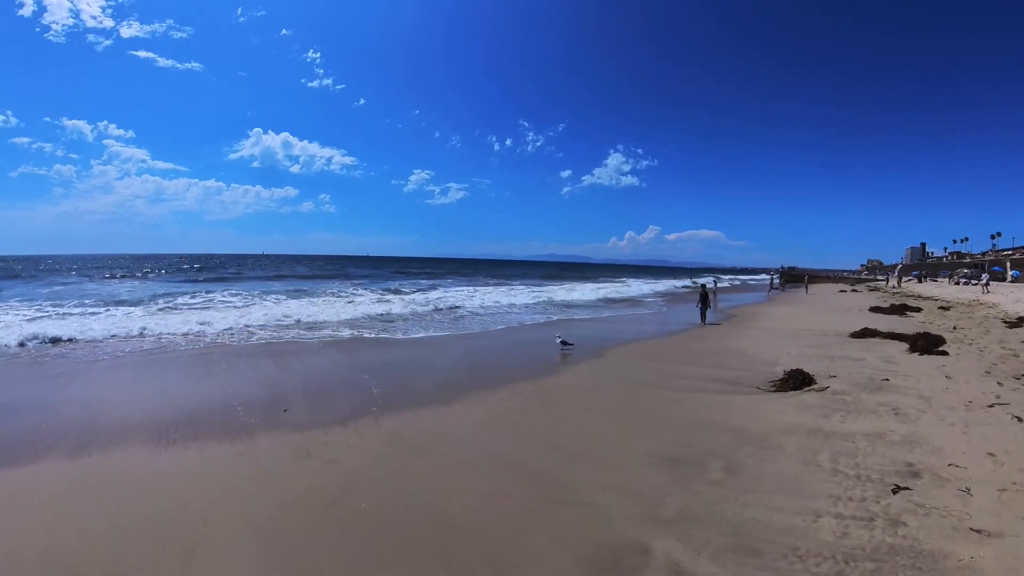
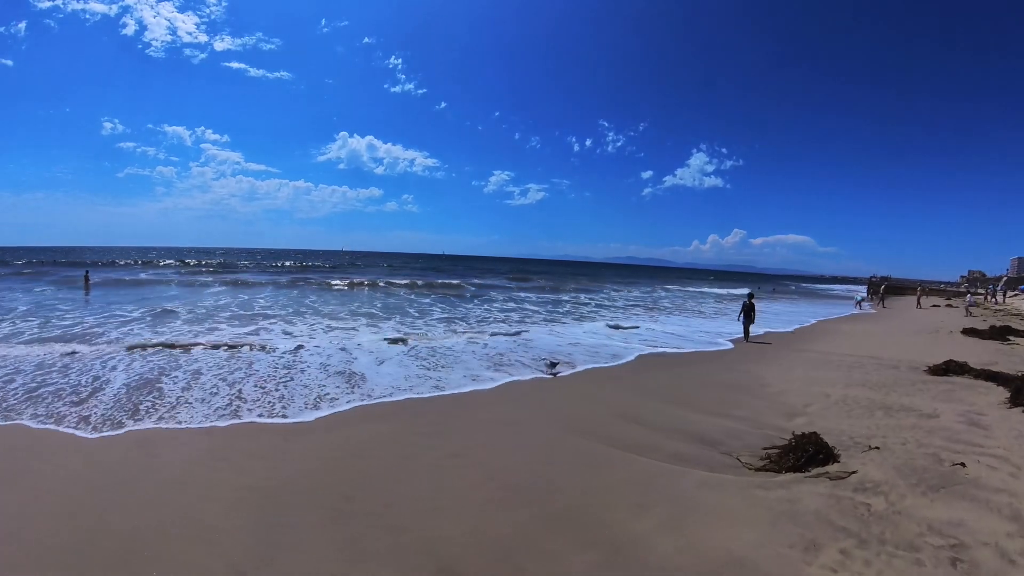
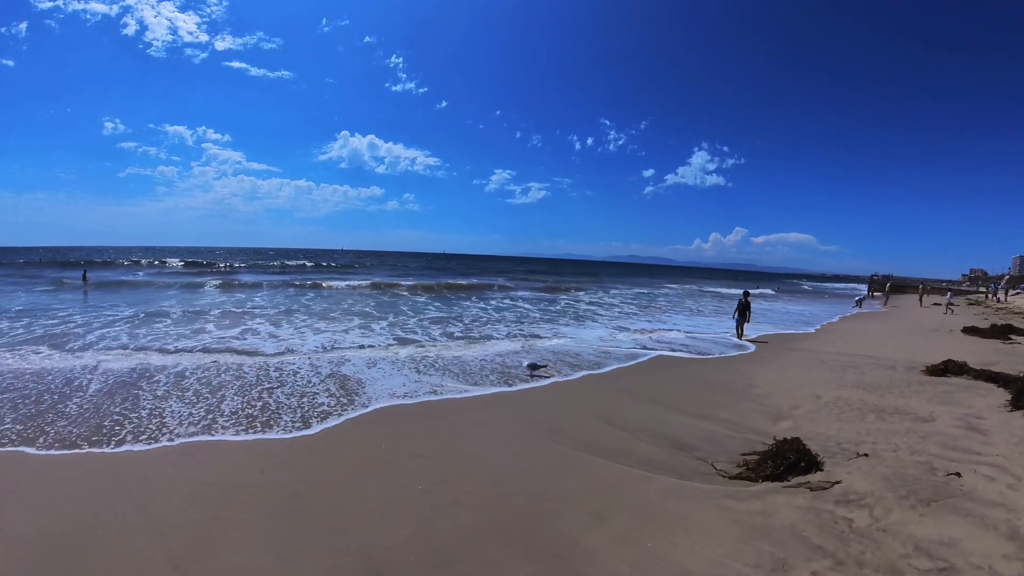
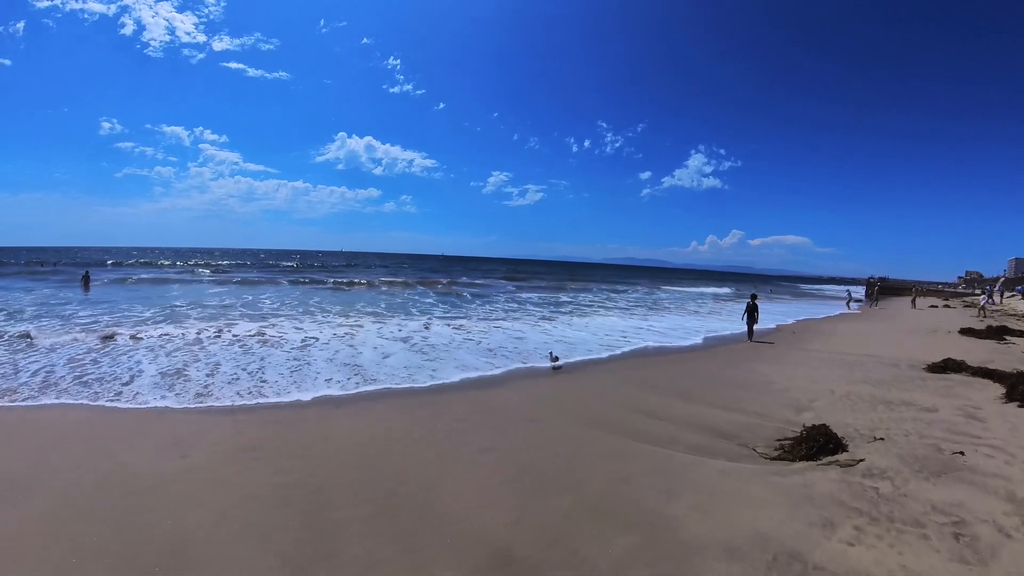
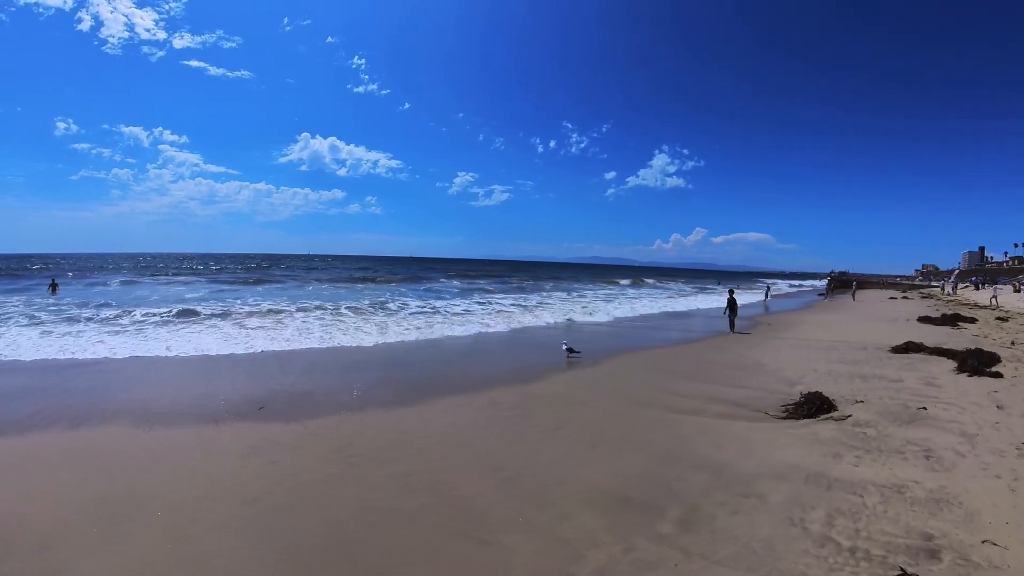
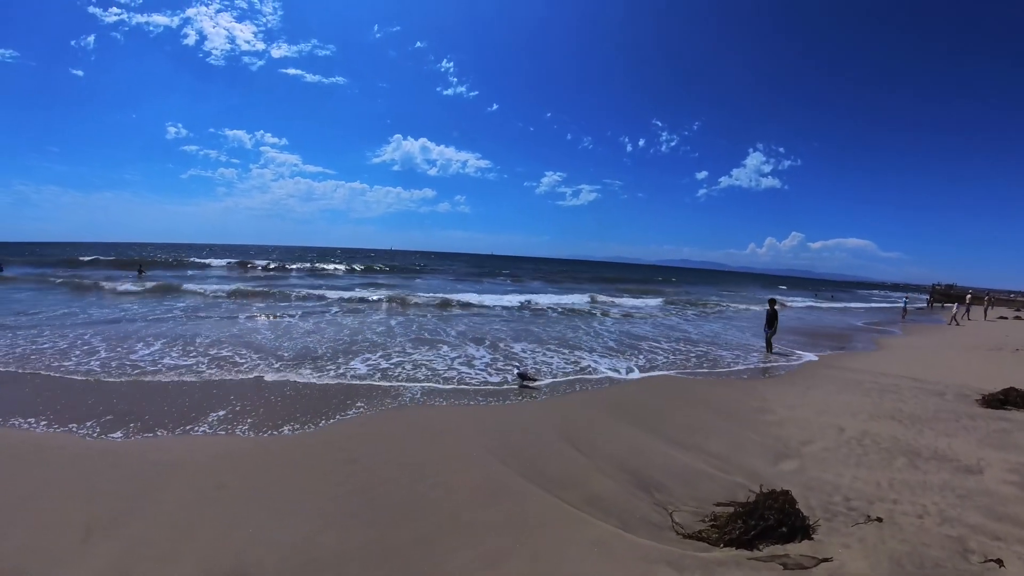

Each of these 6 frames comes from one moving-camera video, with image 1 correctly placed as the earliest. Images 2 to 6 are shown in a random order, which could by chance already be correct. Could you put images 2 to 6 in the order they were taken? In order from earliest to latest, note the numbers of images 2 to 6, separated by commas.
5, 4, 2, 3, 6
